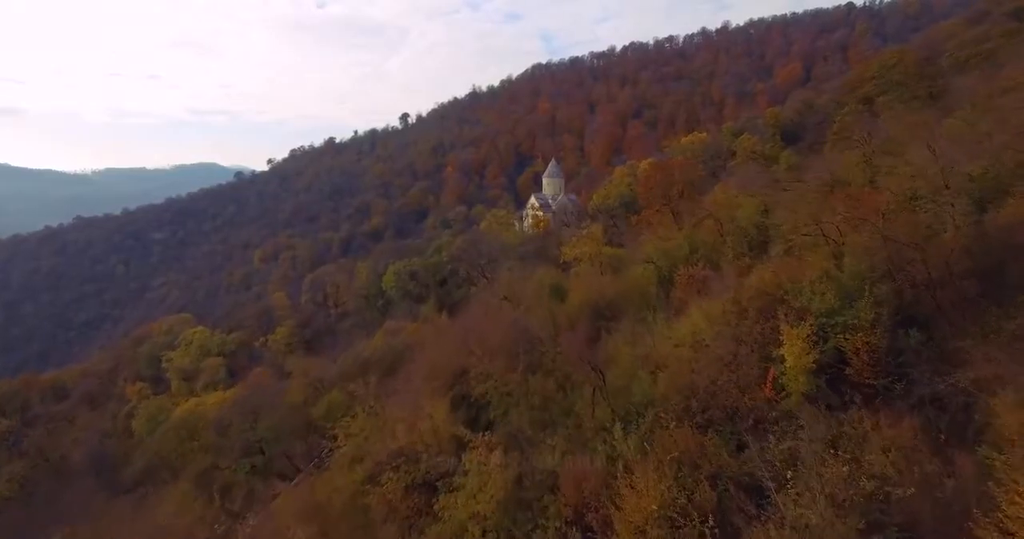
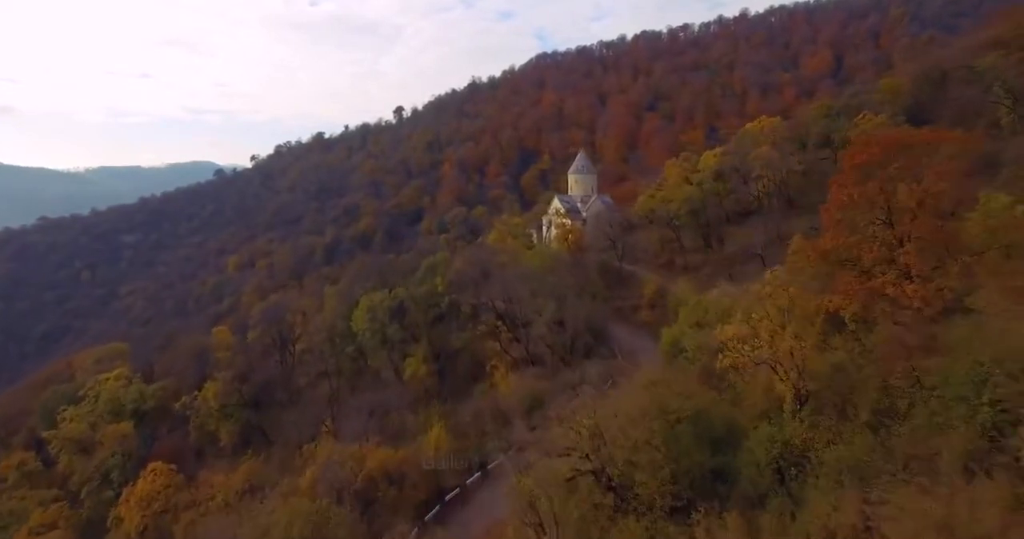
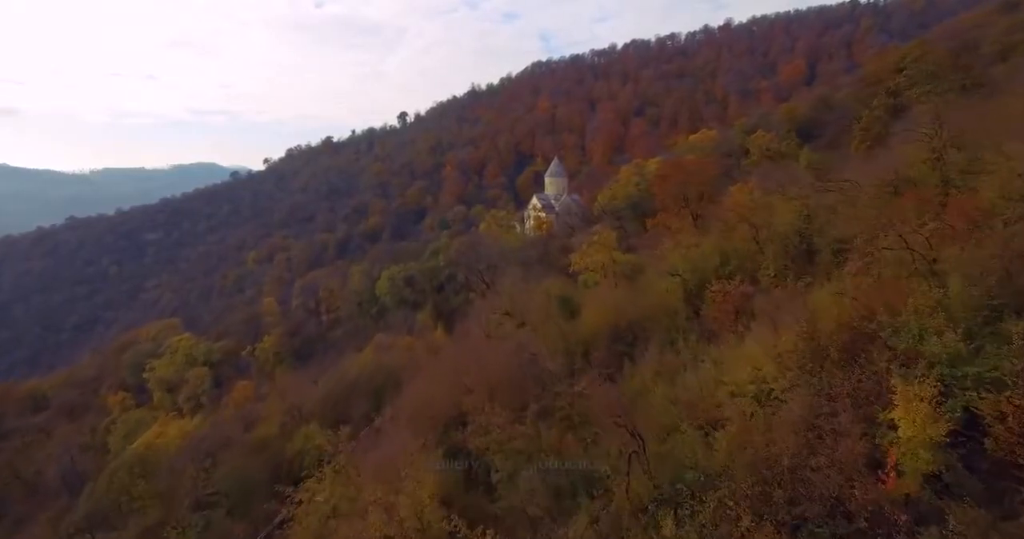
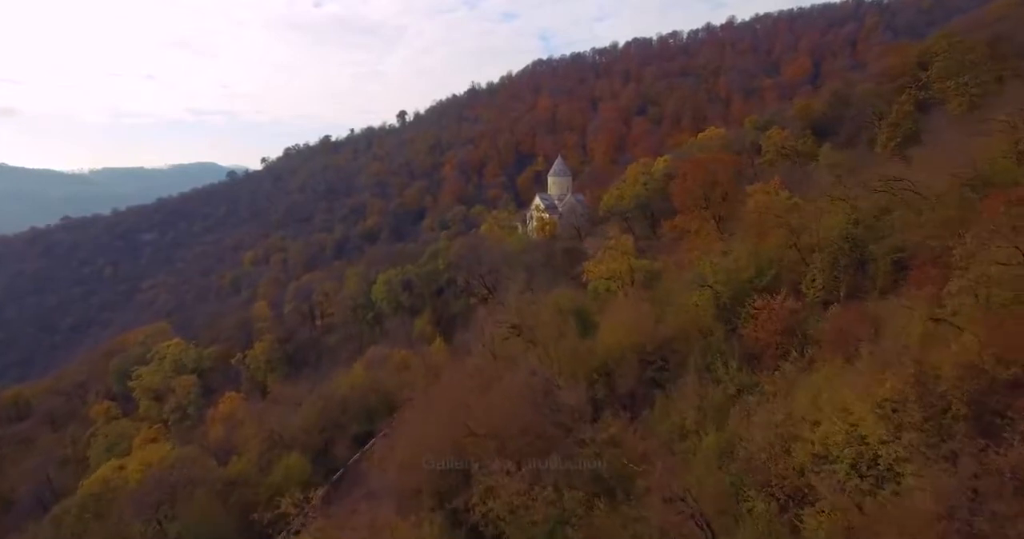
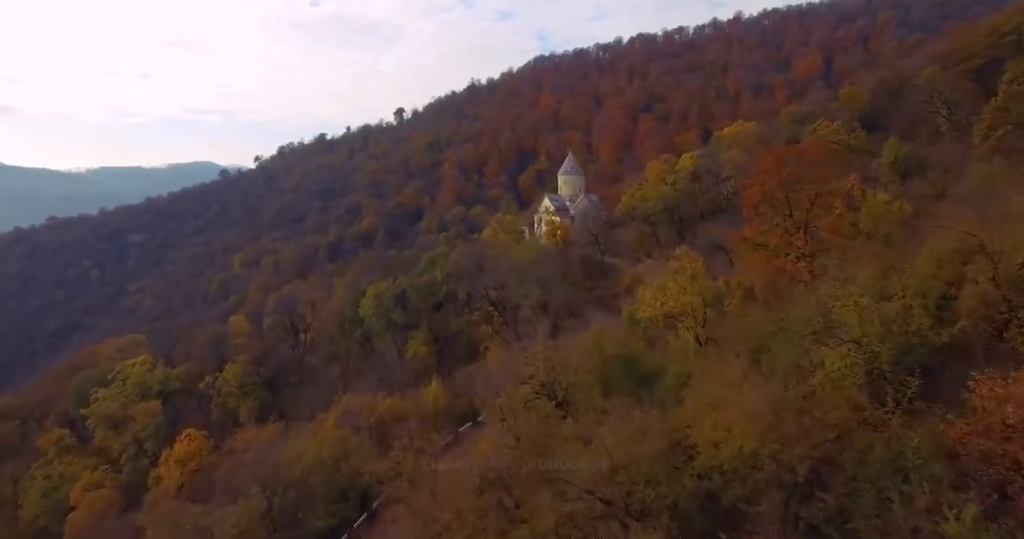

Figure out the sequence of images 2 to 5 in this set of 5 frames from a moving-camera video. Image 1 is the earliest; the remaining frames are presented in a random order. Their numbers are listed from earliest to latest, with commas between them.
3, 4, 5, 2
